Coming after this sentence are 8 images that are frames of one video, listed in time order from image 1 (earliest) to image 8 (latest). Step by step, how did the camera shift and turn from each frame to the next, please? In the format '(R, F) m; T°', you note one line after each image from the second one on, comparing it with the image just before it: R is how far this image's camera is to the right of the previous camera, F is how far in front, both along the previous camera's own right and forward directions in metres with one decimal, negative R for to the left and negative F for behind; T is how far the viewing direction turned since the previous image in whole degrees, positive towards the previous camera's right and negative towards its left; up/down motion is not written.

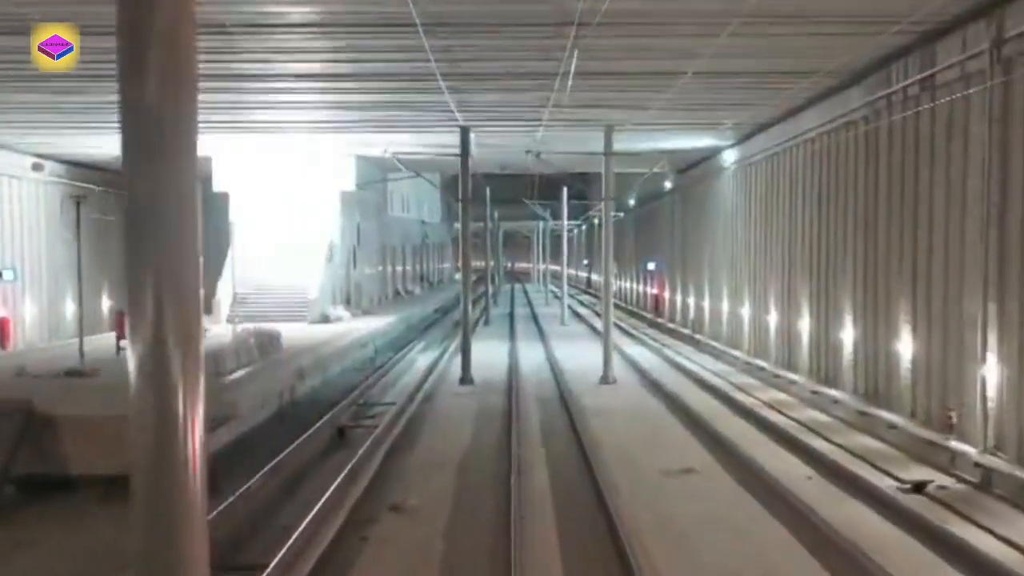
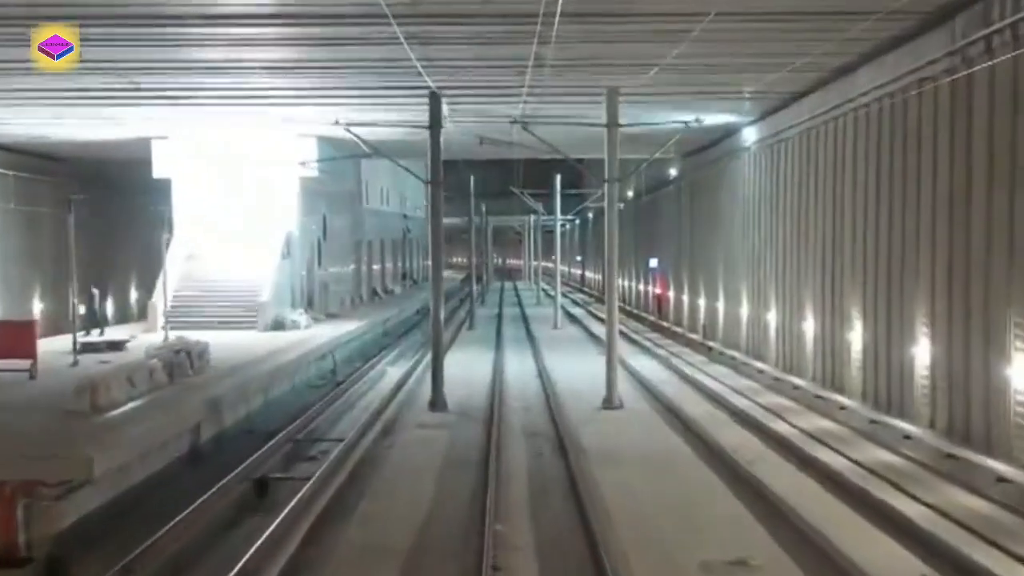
(+0.1, +3.3) m; 0°
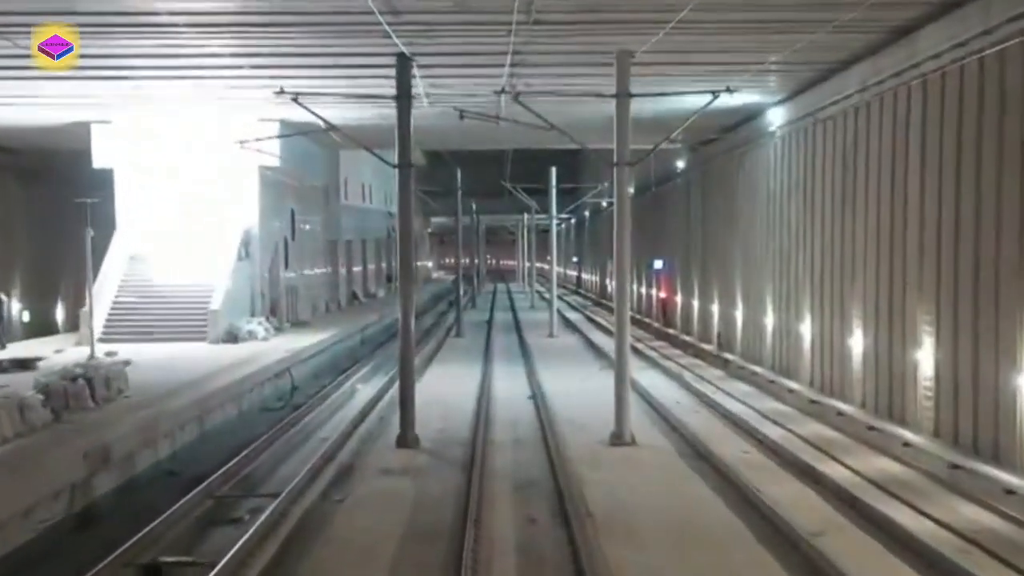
(+0.1, +2.7) m; 0°
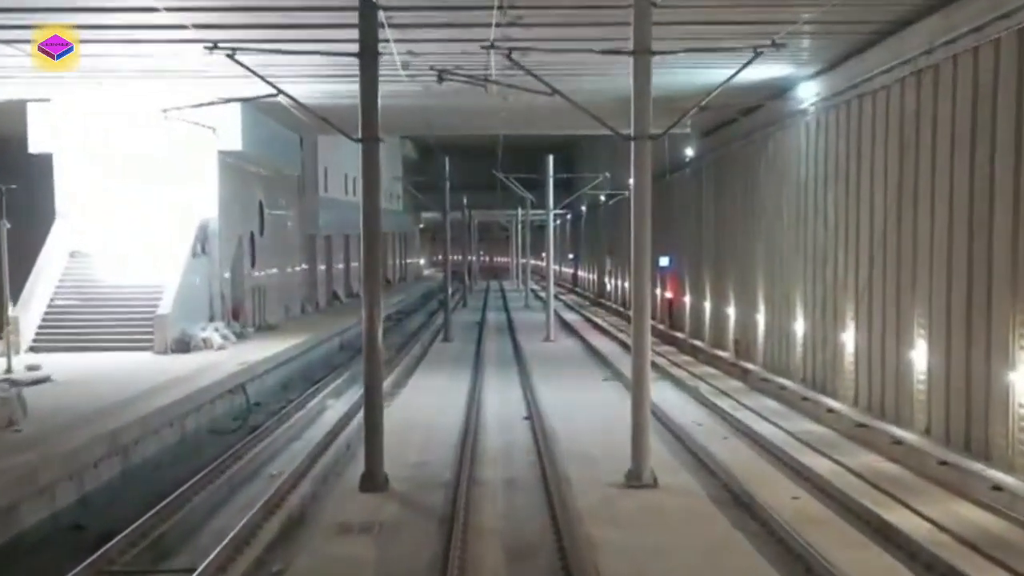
(0.0, +2.2) m; 0°
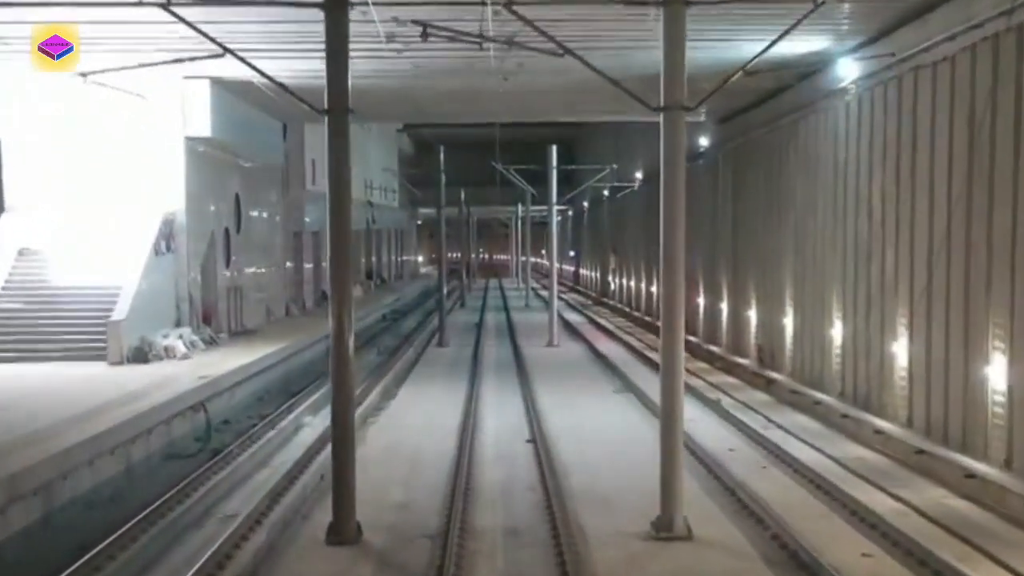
(0.0, +1.7) m; 0°
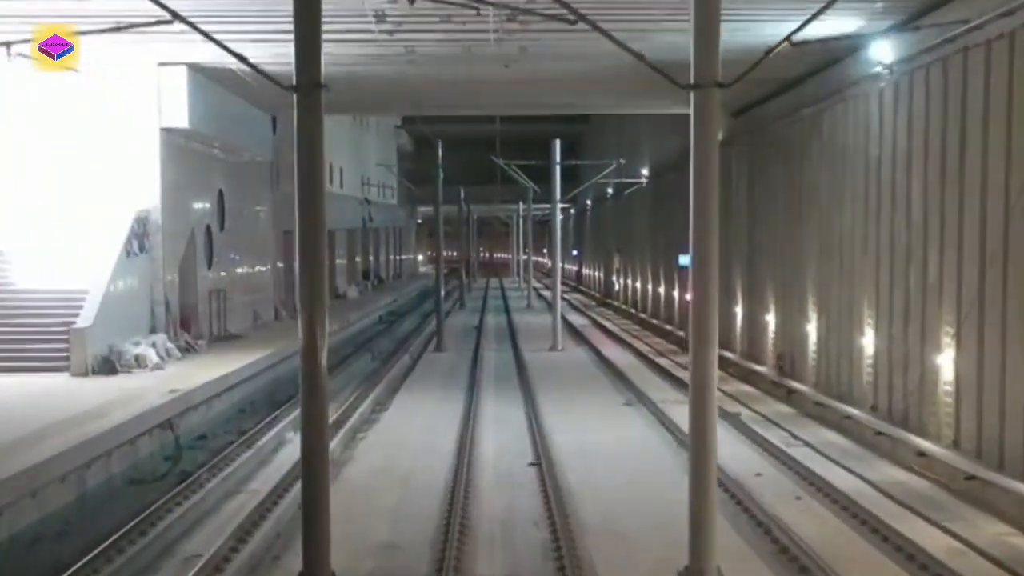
(0.0, +1.1) m; 0°
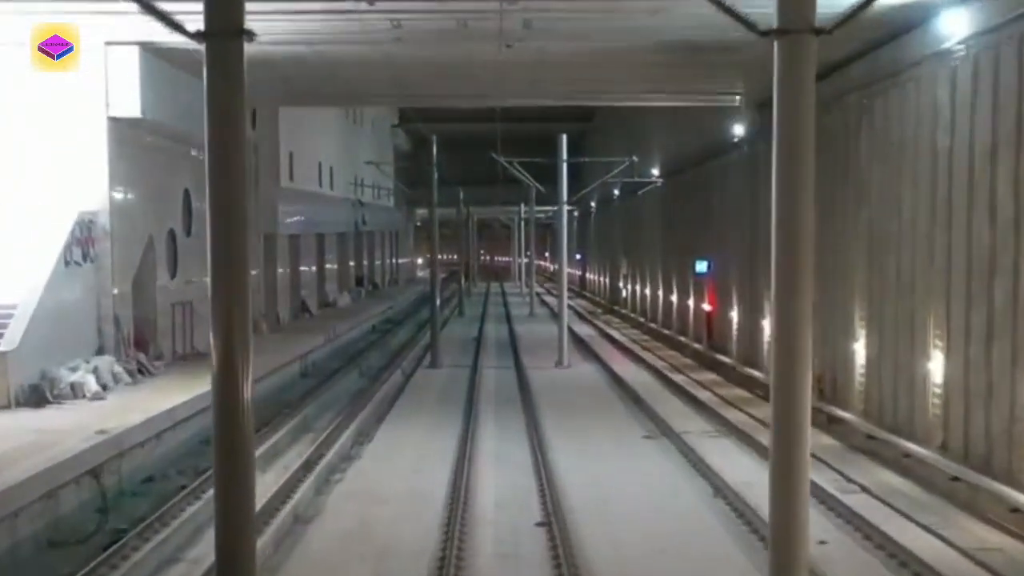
(0.0, +1.9) m; 0°
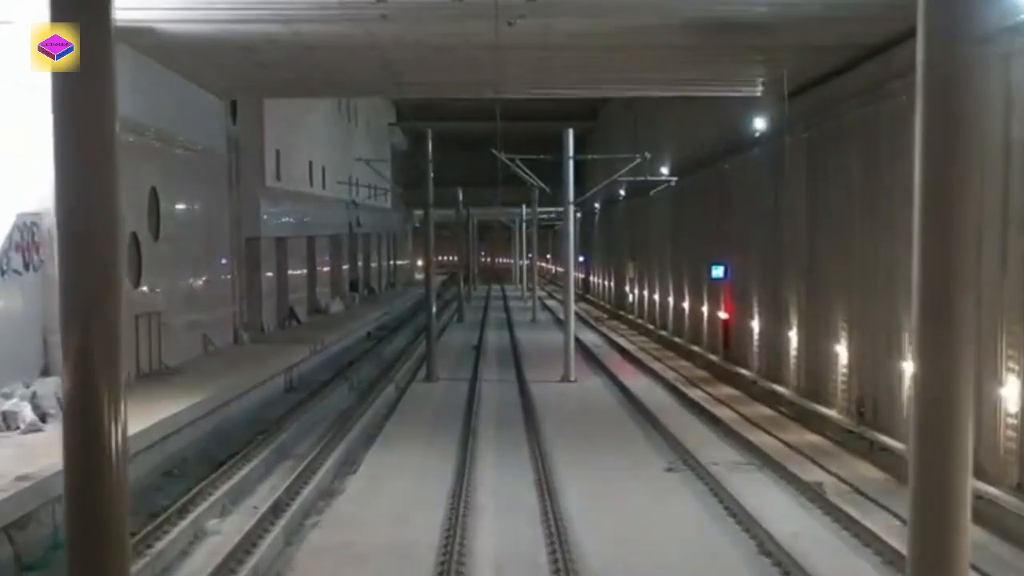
(0.0, +1.5) m; 0°
